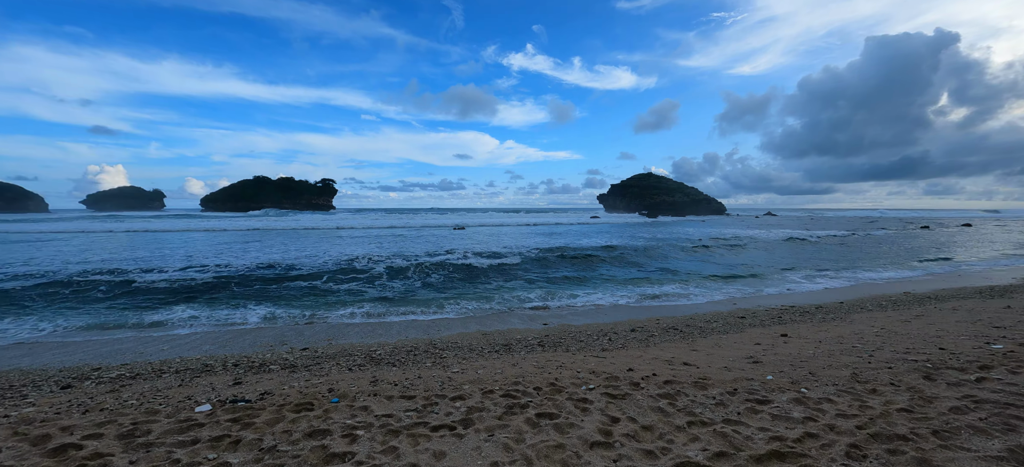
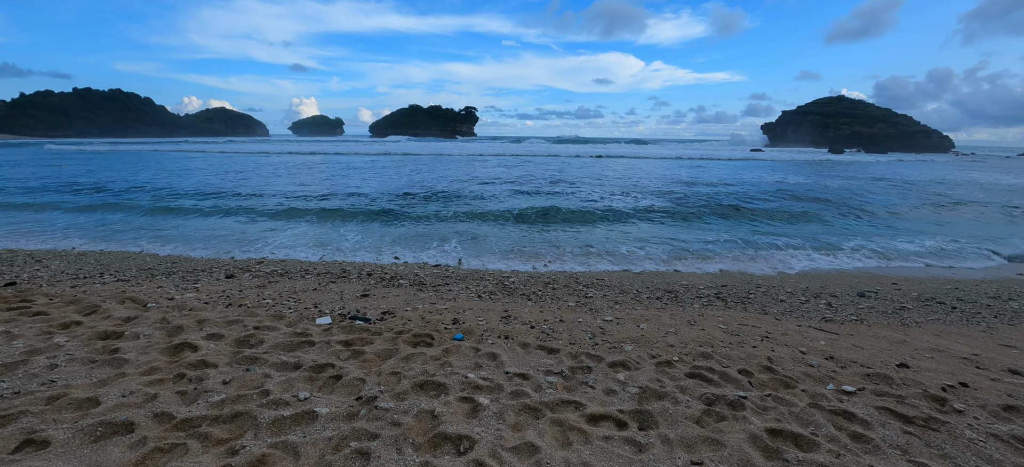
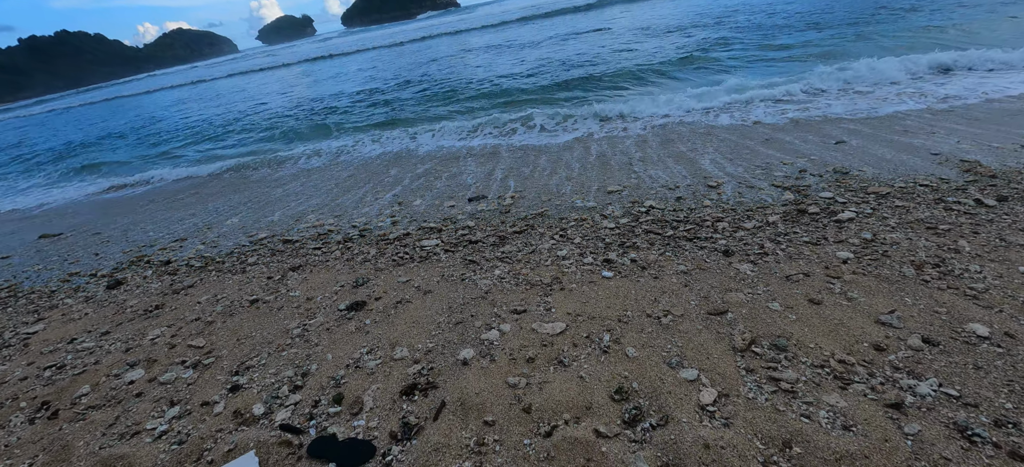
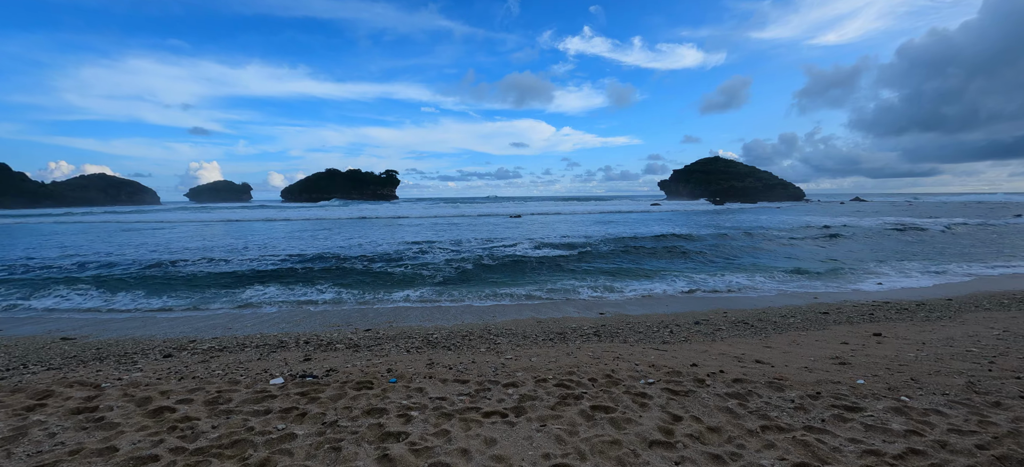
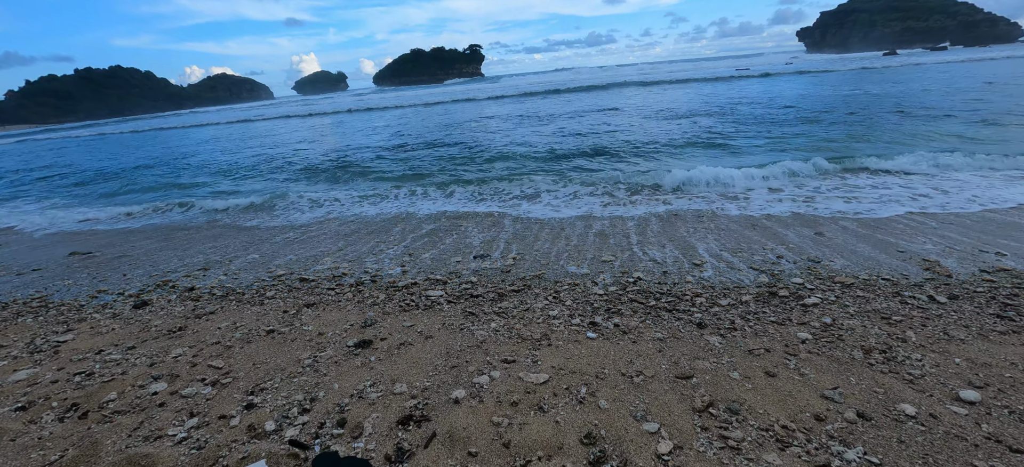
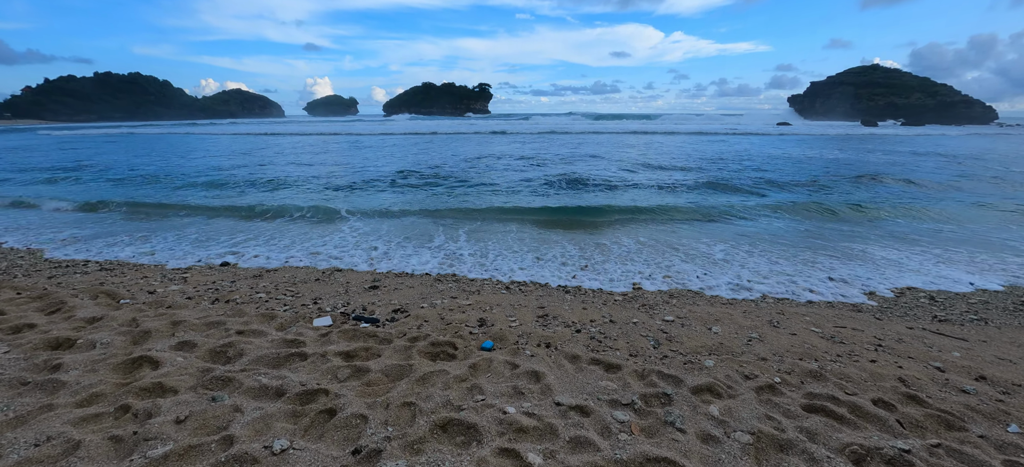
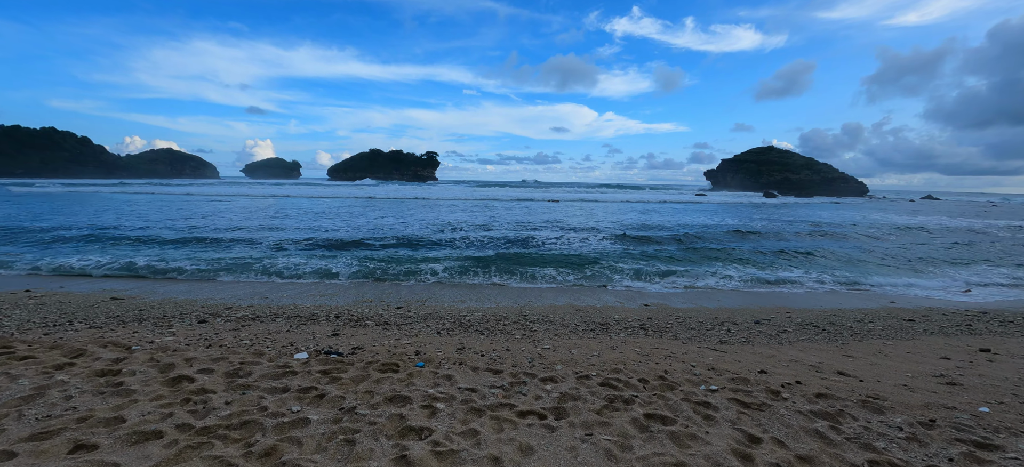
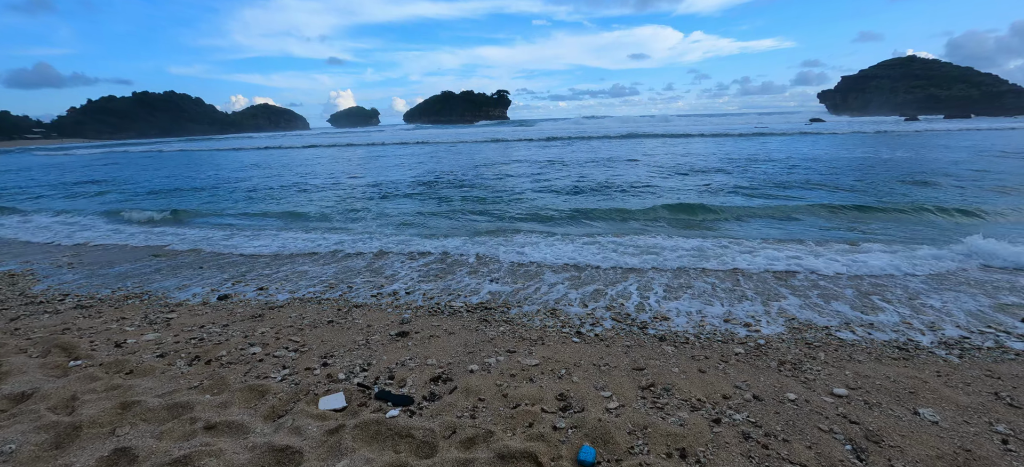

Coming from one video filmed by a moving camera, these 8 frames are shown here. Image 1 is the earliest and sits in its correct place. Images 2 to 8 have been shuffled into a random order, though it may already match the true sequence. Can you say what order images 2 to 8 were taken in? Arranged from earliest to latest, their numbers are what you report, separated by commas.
4, 7, 2, 6, 8, 5, 3
